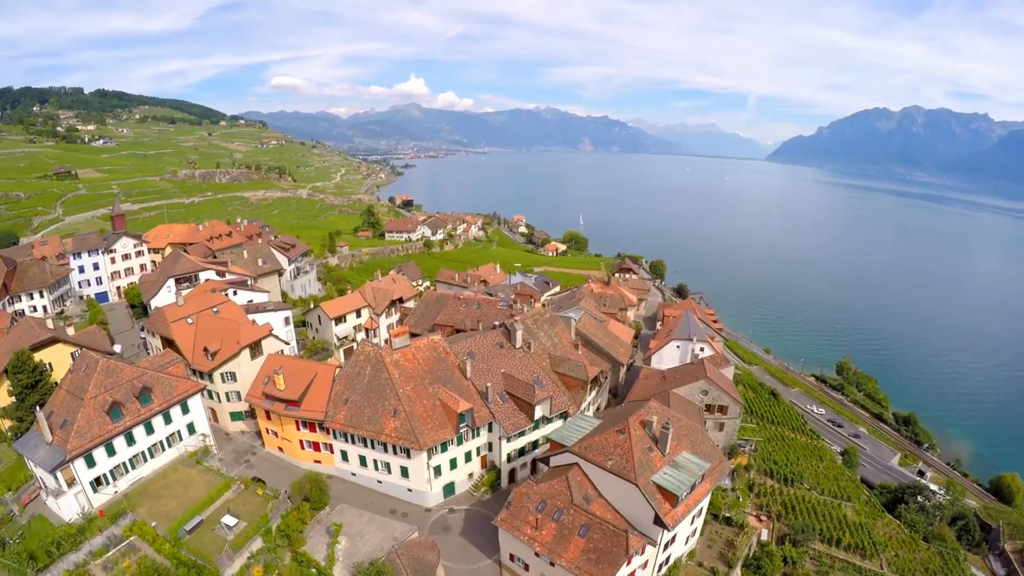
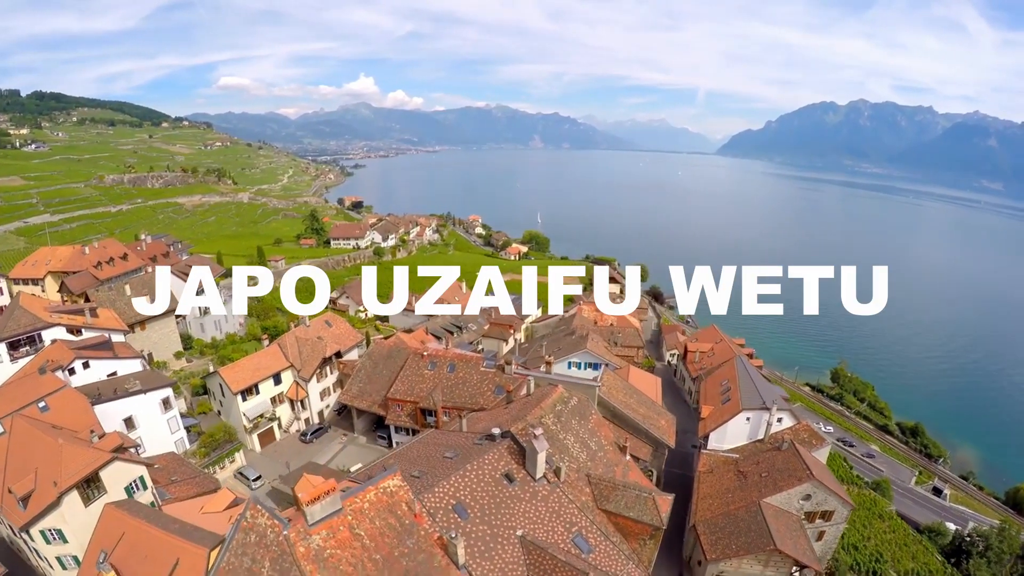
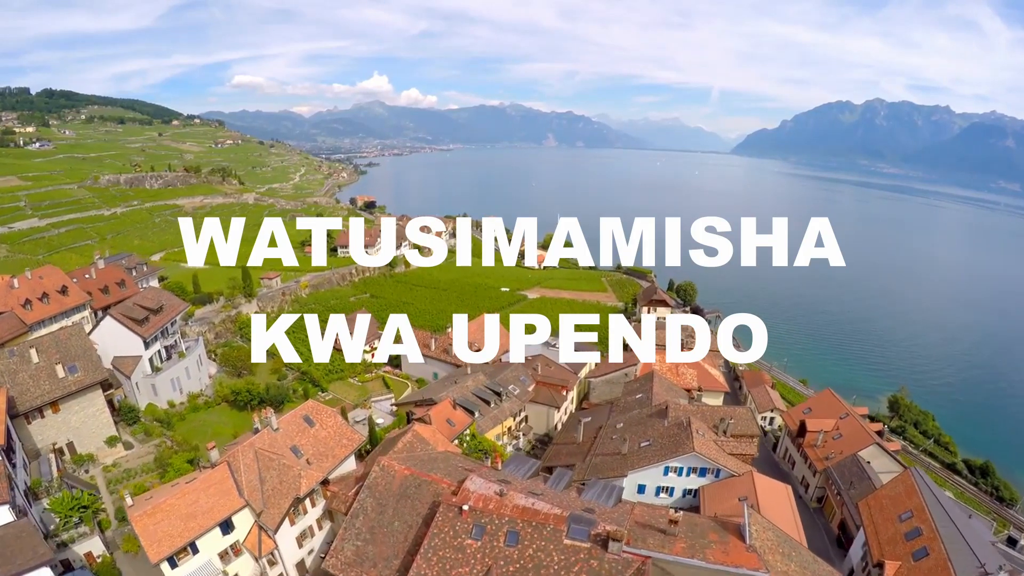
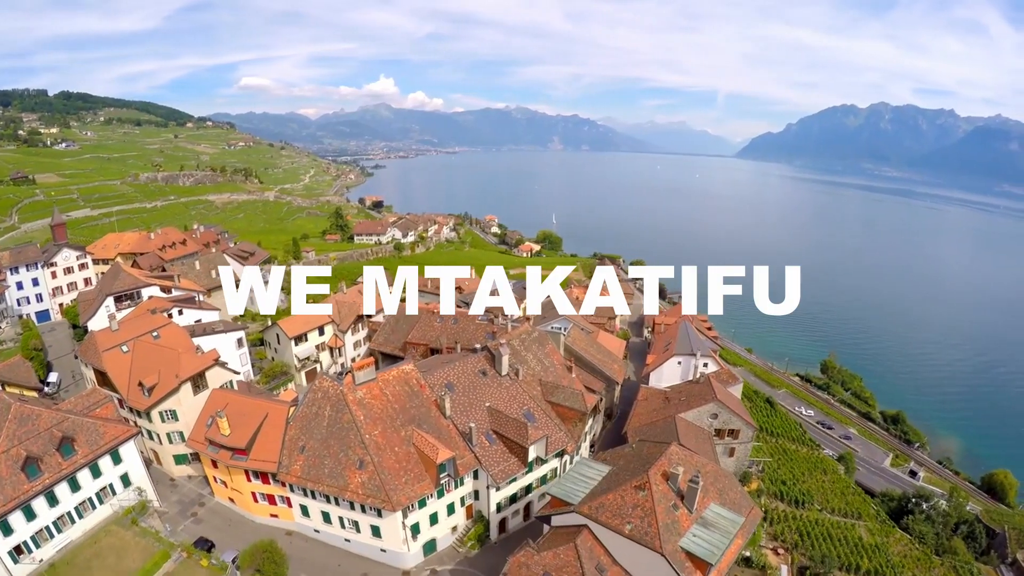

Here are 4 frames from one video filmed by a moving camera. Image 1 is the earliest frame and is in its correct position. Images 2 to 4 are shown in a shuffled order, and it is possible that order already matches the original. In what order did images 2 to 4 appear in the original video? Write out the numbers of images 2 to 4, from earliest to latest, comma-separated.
4, 2, 3
